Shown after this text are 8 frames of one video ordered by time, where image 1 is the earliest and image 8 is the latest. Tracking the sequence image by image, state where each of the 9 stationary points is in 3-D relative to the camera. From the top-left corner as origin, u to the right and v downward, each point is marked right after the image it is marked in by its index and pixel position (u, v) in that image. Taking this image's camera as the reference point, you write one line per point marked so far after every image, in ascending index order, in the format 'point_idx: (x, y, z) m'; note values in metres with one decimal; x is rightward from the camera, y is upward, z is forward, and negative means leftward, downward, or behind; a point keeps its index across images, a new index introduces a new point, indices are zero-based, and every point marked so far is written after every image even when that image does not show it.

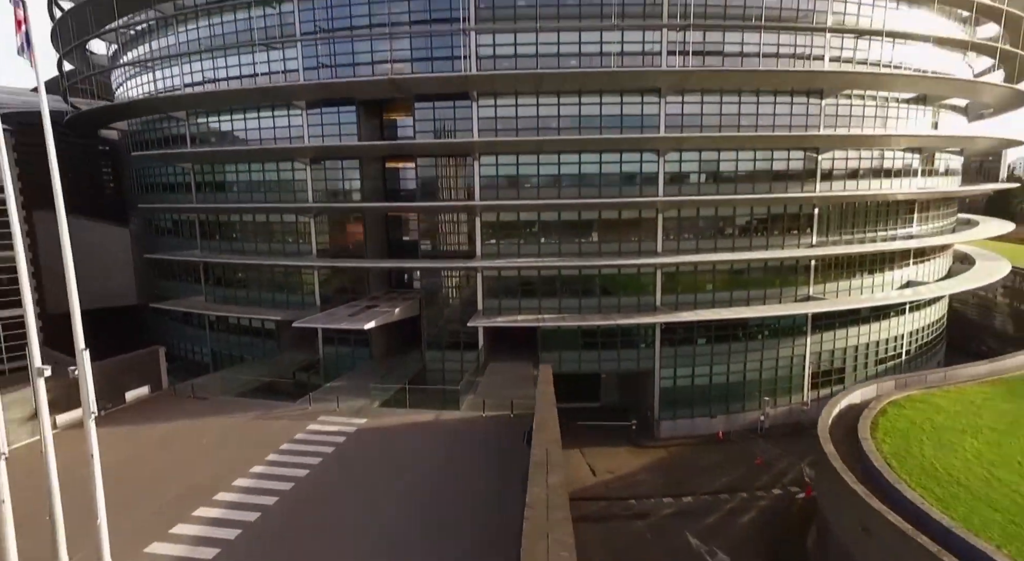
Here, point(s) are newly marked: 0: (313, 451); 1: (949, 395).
0: (-5.8, -4.9, +15.7) m
1: (+13.8, -3.8, +17.4) m
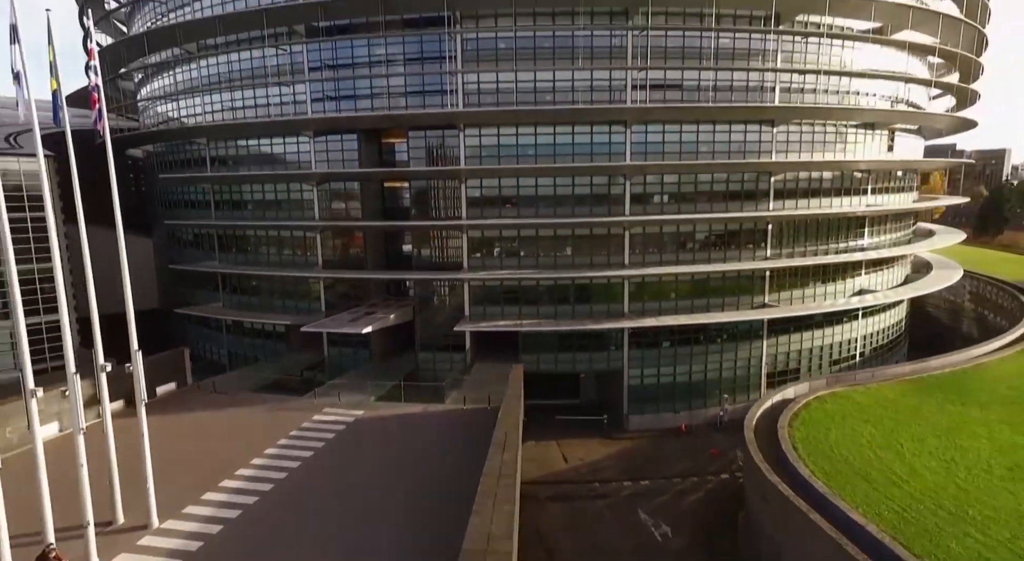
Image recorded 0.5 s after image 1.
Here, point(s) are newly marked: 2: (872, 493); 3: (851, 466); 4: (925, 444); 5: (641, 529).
0: (-6.7, -5.3, +18.5) m
1: (+12.9, -4.2, +20.1) m
2: (+9.1, -5.4, +13.8) m
3: (+9.3, -5.1, +15.2) m
4: (+12.1, -4.9, +16.1) m
5: (+4.3, -7.8, +18.5) m
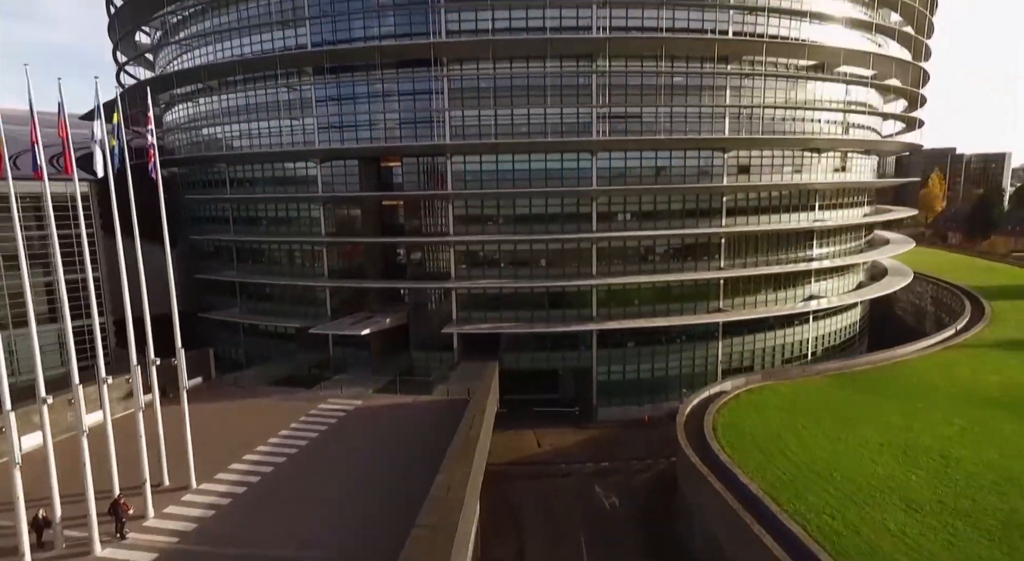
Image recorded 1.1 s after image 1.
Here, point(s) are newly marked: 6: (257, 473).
0: (-7.7, -5.7, +22.2) m
1: (+11.9, -4.6, +23.4) m
2: (+8.0, -5.8, +17.2) m
3: (+8.2, -5.5, +18.6) m
4: (+11.0, -5.3, +19.5) m
5: (+3.3, -8.2, +22.0) m
6: (-8.6, -6.4, +18.3) m
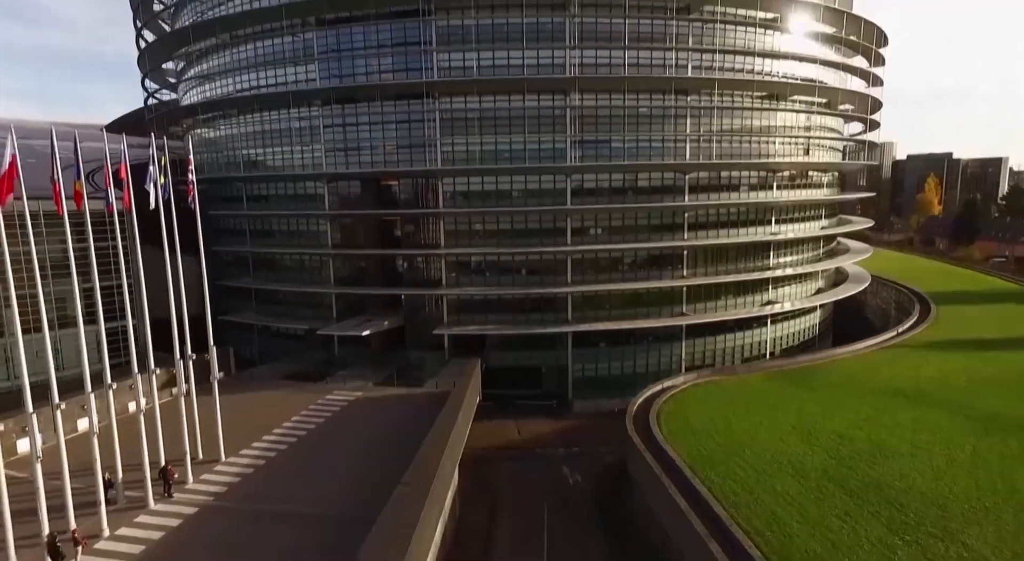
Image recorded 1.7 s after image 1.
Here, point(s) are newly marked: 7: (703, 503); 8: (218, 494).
0: (-8.7, -6.1, +26.0) m
1: (+10.9, -5.1, +27.0) m
2: (+6.9, -6.2, +20.9) m
3: (+7.2, -5.9, +22.2) m
4: (+10.0, -5.7, +23.1) m
5: (+2.3, -8.6, +25.6) m
6: (-9.6, -6.8, +22.1) m
7: (+5.9, -6.9, +17.1) m
8: (-10.2, -7.4, +18.9) m
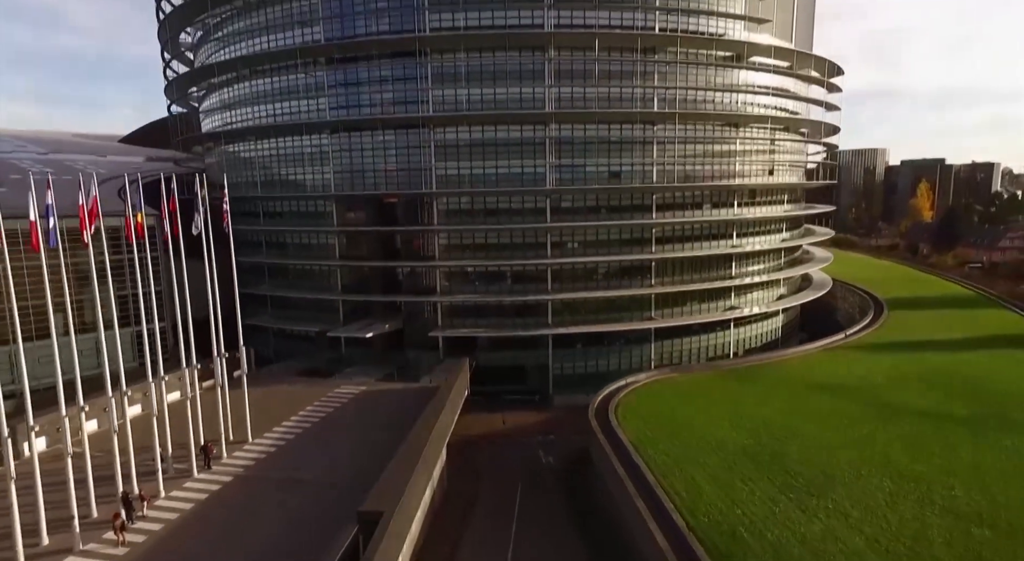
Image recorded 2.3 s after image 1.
0: (-9.7, -6.6, +30.2) m
1: (+10.0, -5.6, +31.2) m
2: (+5.9, -6.7, +25.0) m
3: (+6.2, -6.5, +26.4) m
4: (+9.0, -6.2, +27.3) m
5: (+1.3, -9.2, +29.8) m
6: (-10.6, -7.3, +26.4) m
7: (+4.9, -7.4, +21.2) m
8: (-11.2, -7.9, +23.2) m
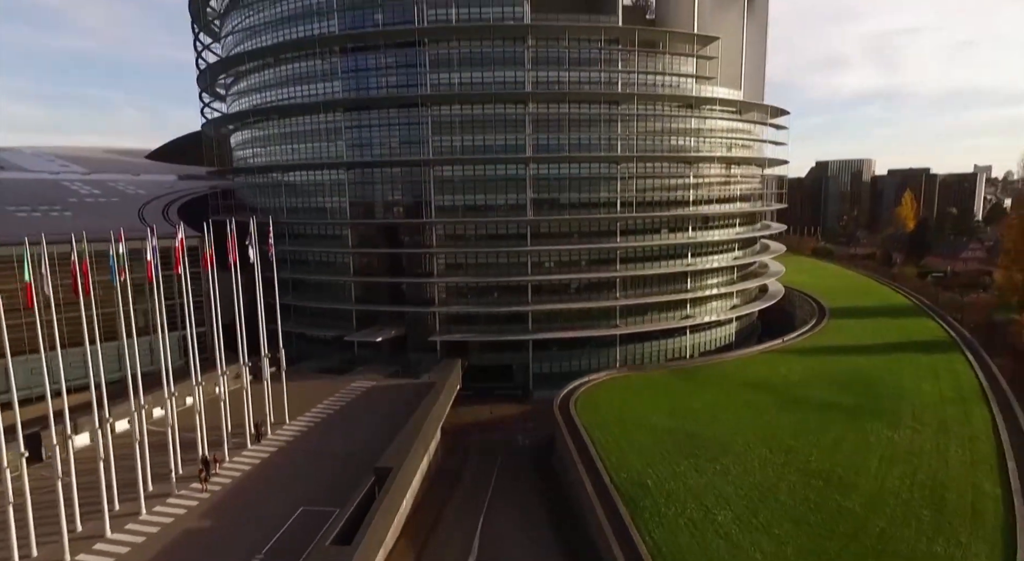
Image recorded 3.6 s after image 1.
0: (-10.8, -7.6, +37.3) m
1: (+8.8, -6.7, +38.1) m
2: (+4.8, -7.8, +32.0) m
3: (+5.1, -7.5, +33.3) m
4: (+7.8, -7.3, +34.2) m
5: (+0.2, -10.2, +36.8) m
6: (-11.7, -8.3, +33.4) m
7: (+3.7, -8.5, +28.2) m
8: (-12.4, -8.9, +30.3) m
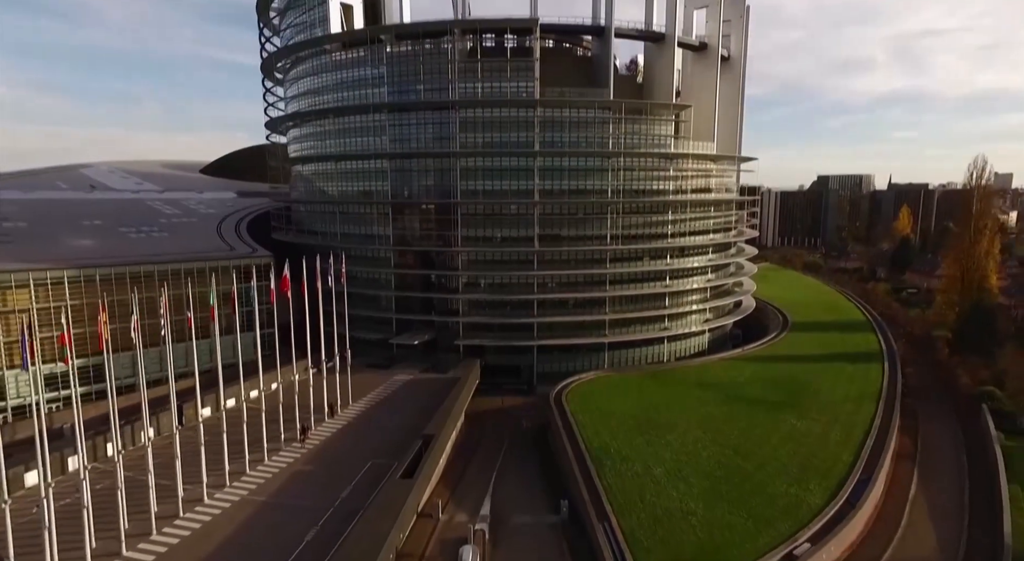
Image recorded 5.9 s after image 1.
0: (-10.2, -9.1, +48.3) m
1: (+9.5, -8.5, +48.6) m
2: (+5.2, -9.5, +42.6) m
3: (+5.6, -9.3, +43.9) m
4: (+8.4, -9.1, +44.8) m
5: (+0.7, -11.9, +47.5) m
6: (-11.2, -9.8, +44.4) m
7: (+4.1, -10.3, +38.8) m
8: (-12.0, -10.3, +41.3) m
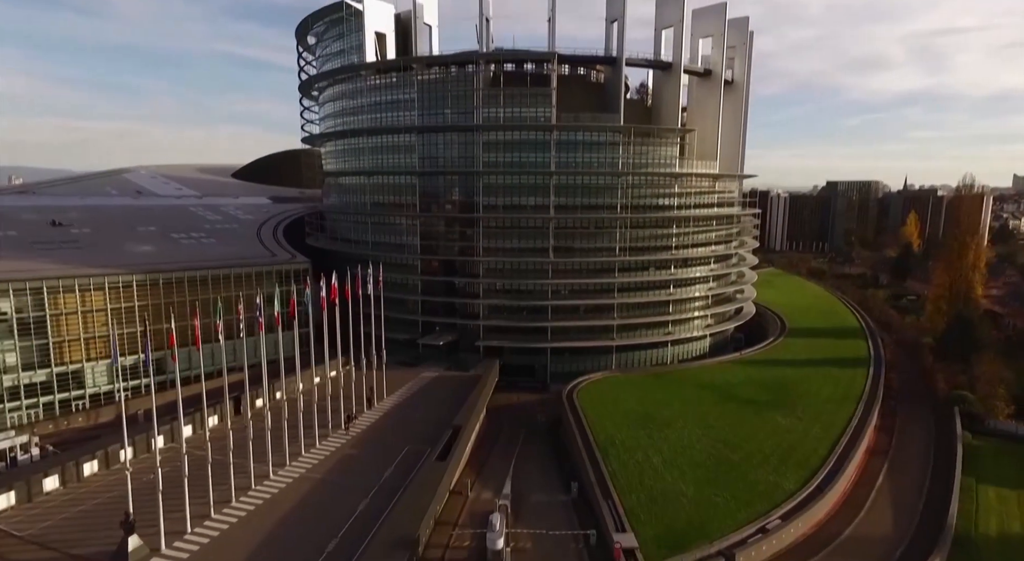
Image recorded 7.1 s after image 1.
0: (-8.6, -9.7, +53.6) m
1: (+11.0, -9.4, +53.6) m
2: (+6.7, -10.4, +47.7) m
3: (+7.1, -10.2, +49.0) m
4: (+9.9, -10.0, +49.8) m
5: (+2.2, -12.7, +52.7) m
6: (-9.7, -10.4, +49.8) m
7: (+5.4, -11.1, +44.0) m
8: (-10.6, -11.0, +46.7) m
